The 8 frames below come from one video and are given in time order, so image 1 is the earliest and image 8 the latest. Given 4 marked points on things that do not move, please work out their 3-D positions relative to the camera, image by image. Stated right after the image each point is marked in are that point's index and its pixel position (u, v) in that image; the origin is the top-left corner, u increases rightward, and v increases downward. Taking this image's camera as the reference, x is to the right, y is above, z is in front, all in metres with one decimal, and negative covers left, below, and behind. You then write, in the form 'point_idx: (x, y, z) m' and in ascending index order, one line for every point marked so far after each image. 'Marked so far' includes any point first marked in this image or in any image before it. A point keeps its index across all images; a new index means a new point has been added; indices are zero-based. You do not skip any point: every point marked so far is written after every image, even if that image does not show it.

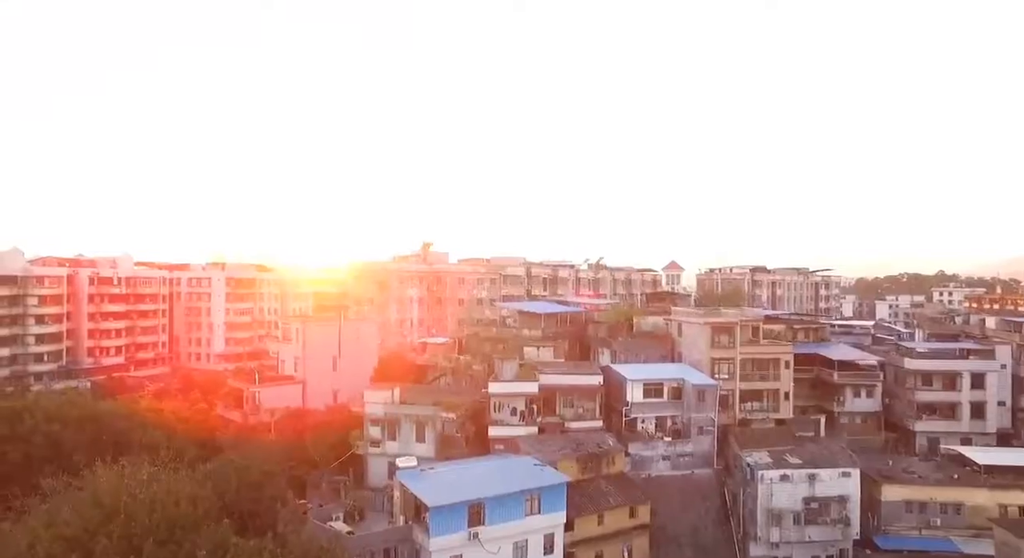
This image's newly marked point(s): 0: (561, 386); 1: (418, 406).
0: (+1.1, -2.5, +18.6) m
1: (-2.0, -2.8, +18.1) m
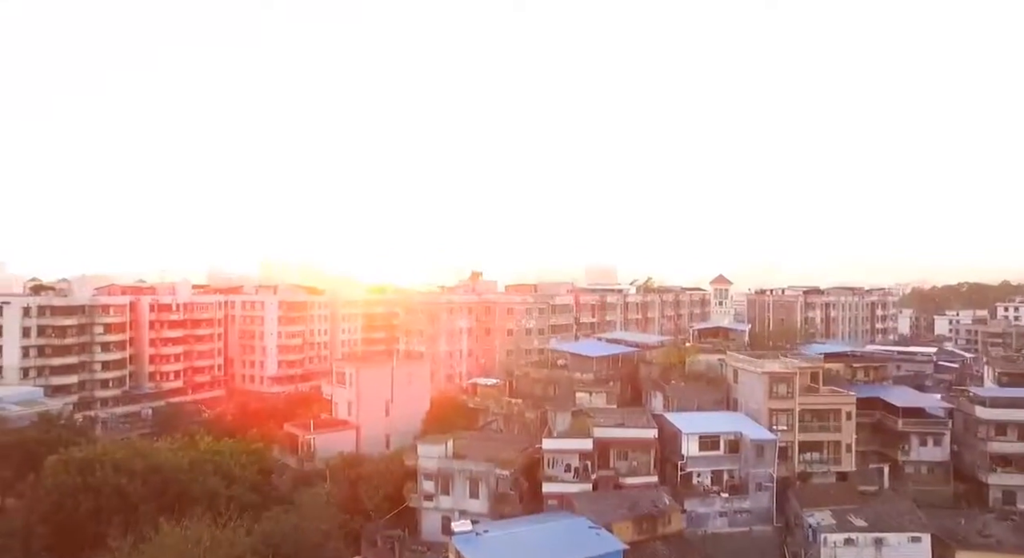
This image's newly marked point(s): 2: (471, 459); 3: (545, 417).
0: (+2.3, -3.6, +18.3) m
1: (-0.9, -4.0, +18.1) m
2: (-1.0, -4.1, +18.5) m
3: (+0.8, -3.3, +19.7) m
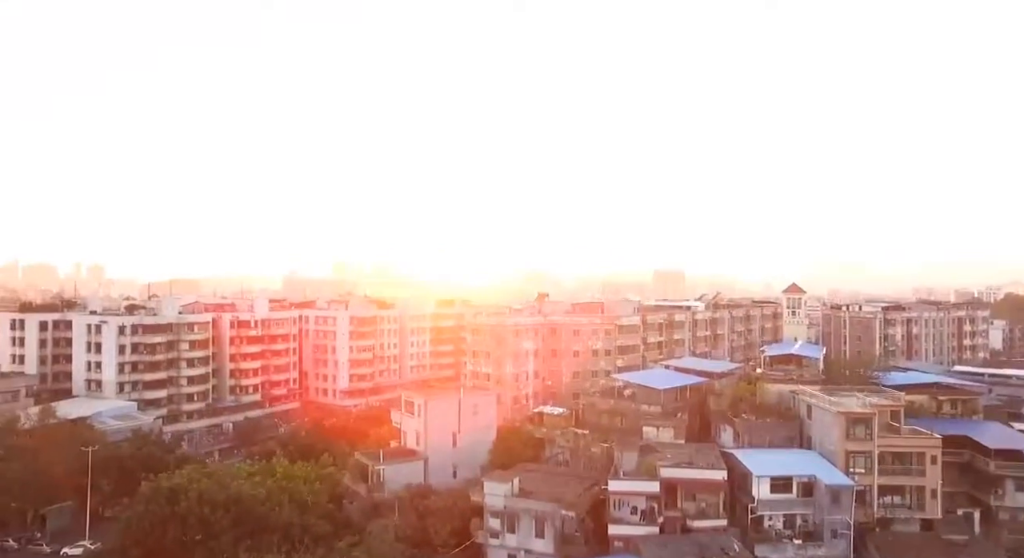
0: (+3.7, -4.4, +18.0) m
1: (+0.6, -4.9, +18.1) m
2: (+0.5, -4.9, +18.5) m
3: (+2.3, -4.1, +19.5) m
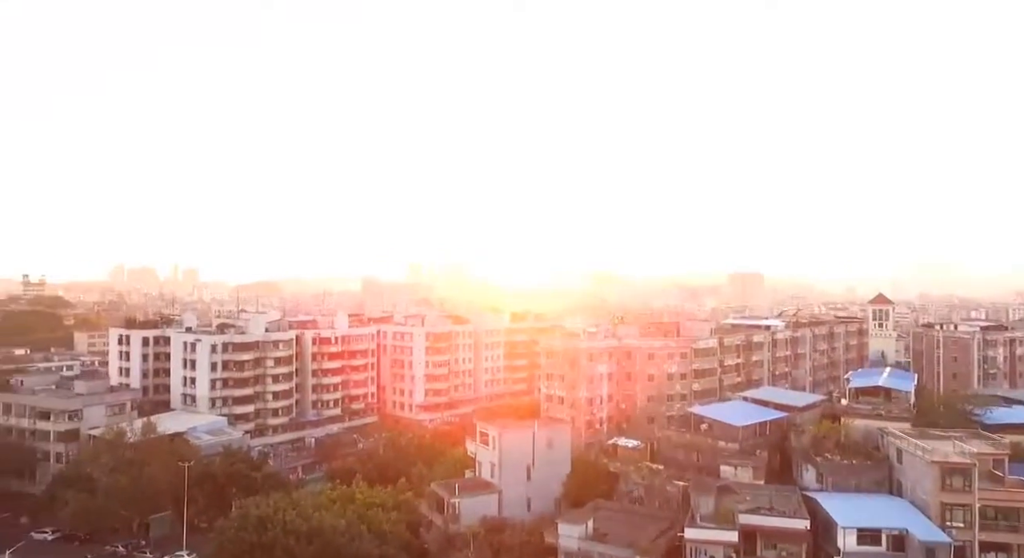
0: (+5.3, -5.2, +17.5) m
1: (+2.2, -5.7, +17.8) m
2: (+2.2, -5.8, +18.3) m
3: (+4.0, -4.9, +19.1) m
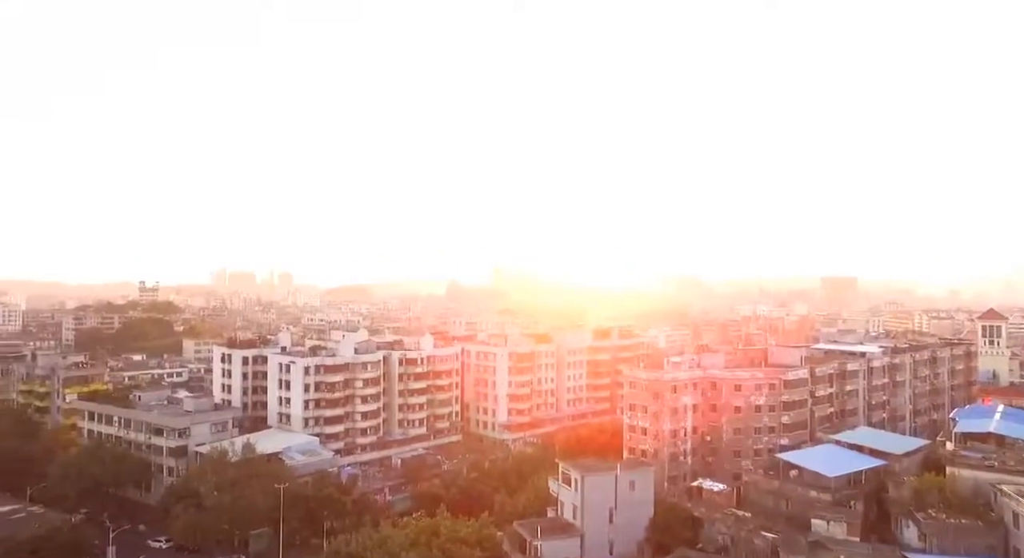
0: (+7.0, -6.2, +16.6) m
1: (+3.9, -6.8, +17.3) m
2: (+3.9, -6.9, +17.7) m
3: (+5.9, -5.9, +18.4) m
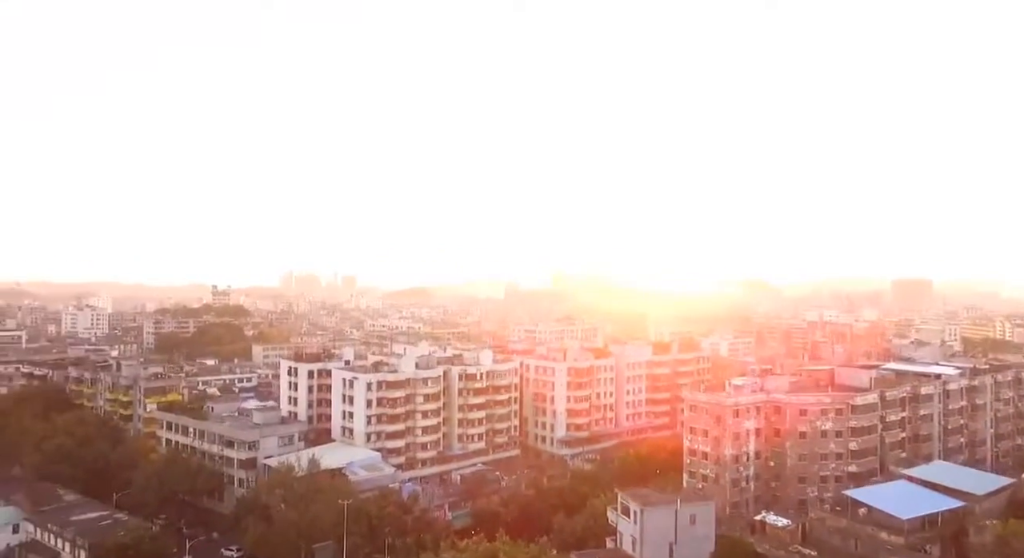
0: (+8.0, -6.9, +15.7) m
1: (+5.0, -7.6, +16.6) m
2: (+5.1, -7.6, +17.1) m
3: (+7.0, -6.6, +17.5) m
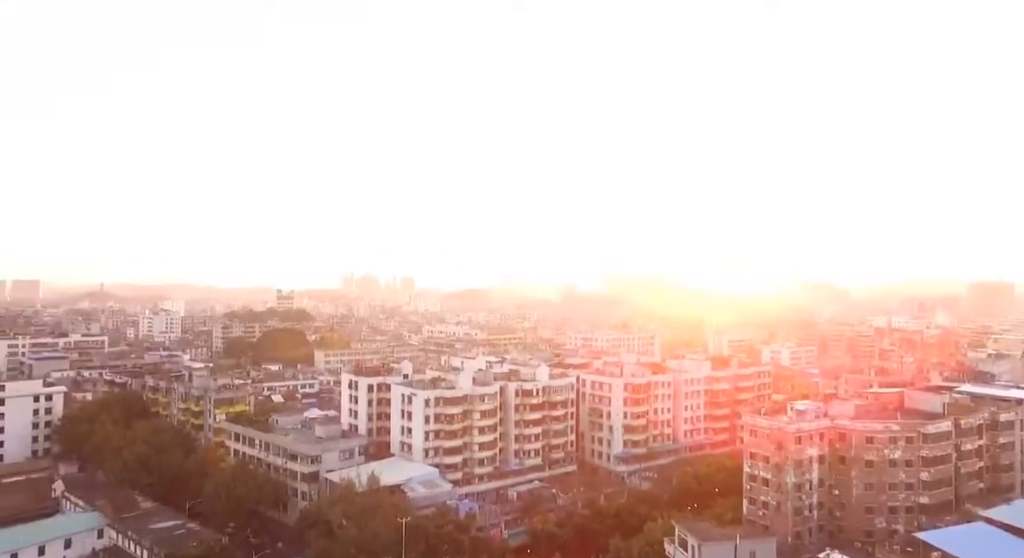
0: (+8.9, -7.6, +14.7) m
1: (+6.0, -8.3, +15.9) m
2: (+6.1, -8.3, +16.3) m
3: (+8.1, -7.3, +16.6) m
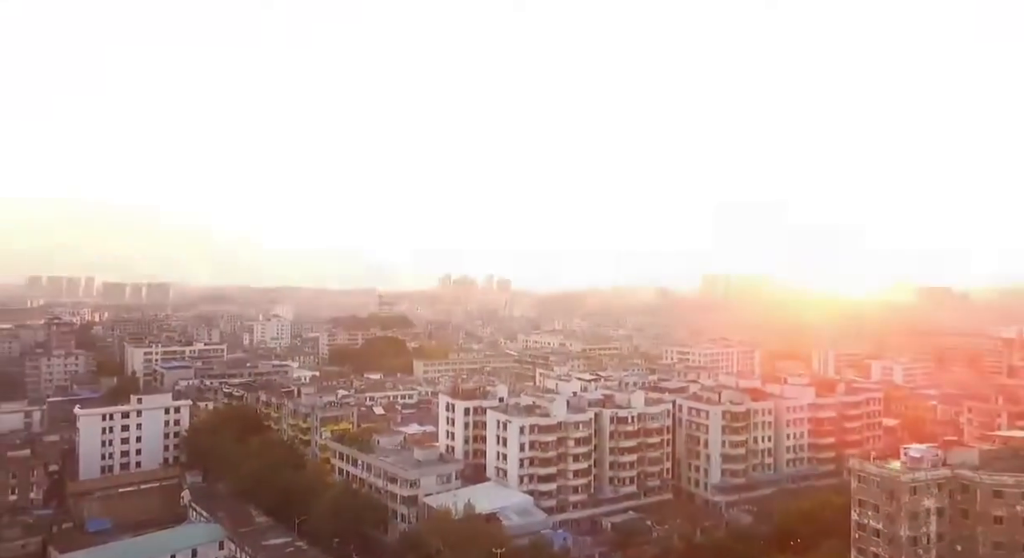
0: (+10.2, -8.7, +12.8) m
1: (+7.5, -9.5, +14.3) m
2: (+7.6, -9.5, +14.7) m
3: (+9.6, -8.4, +14.8) m
